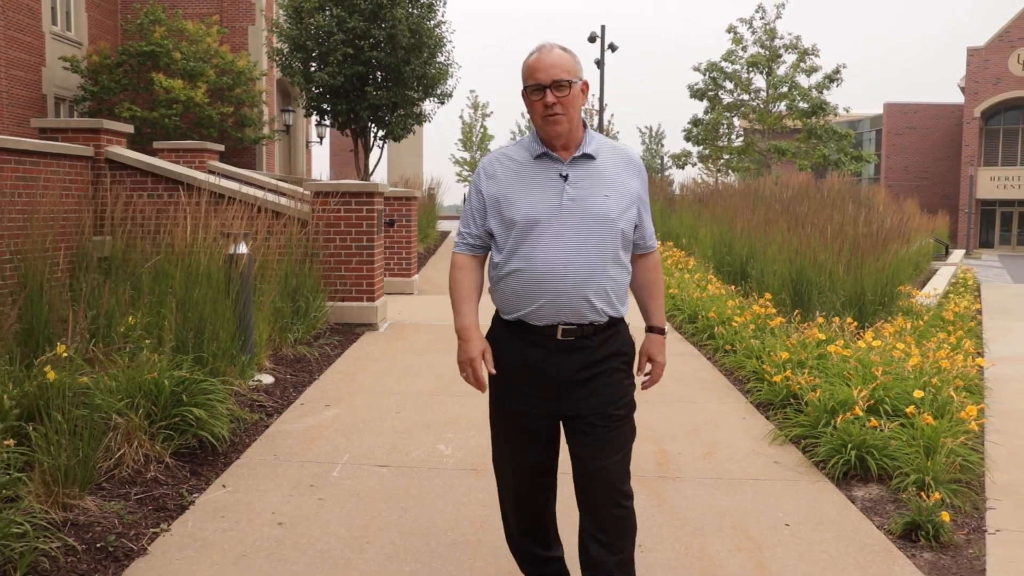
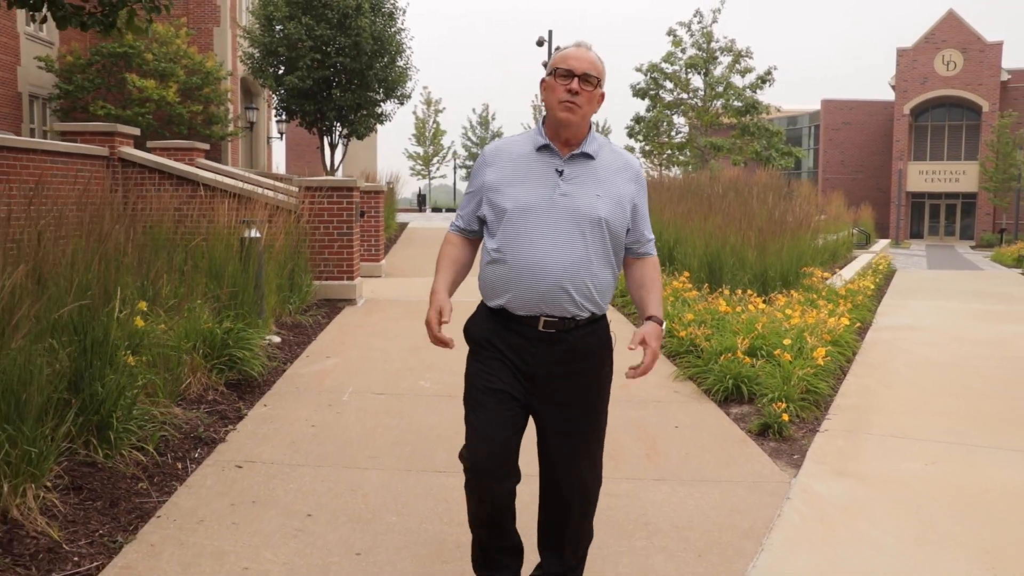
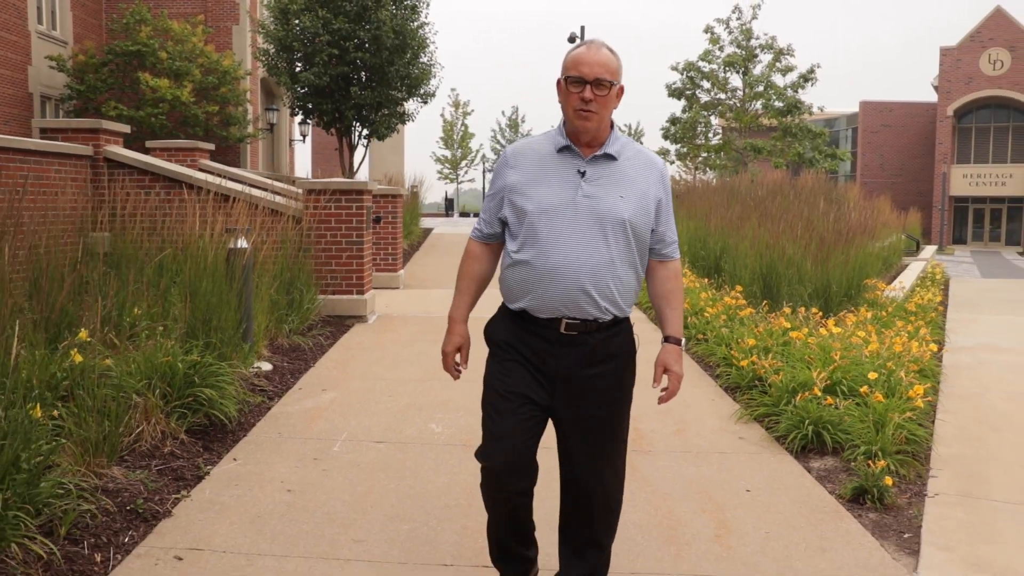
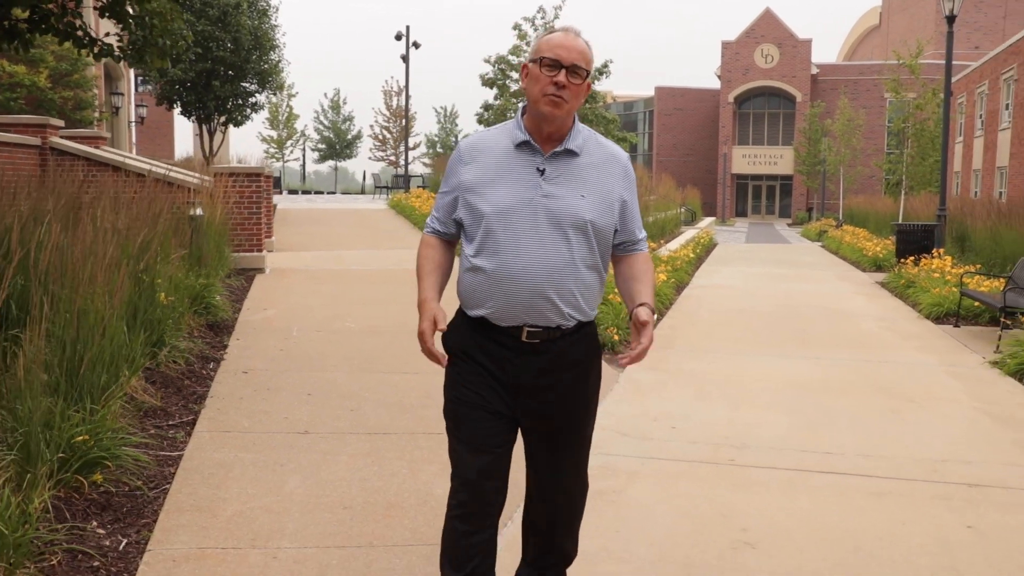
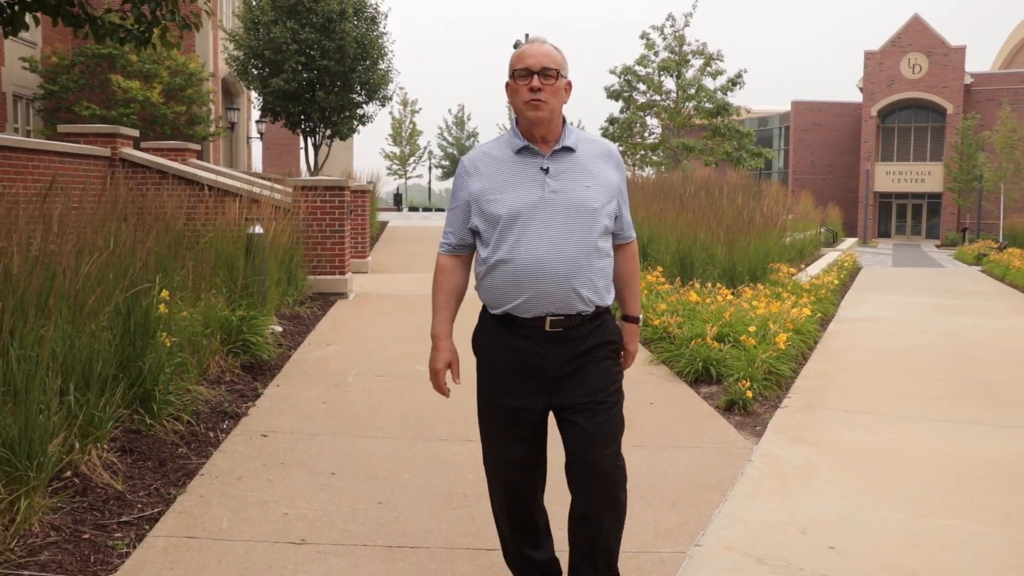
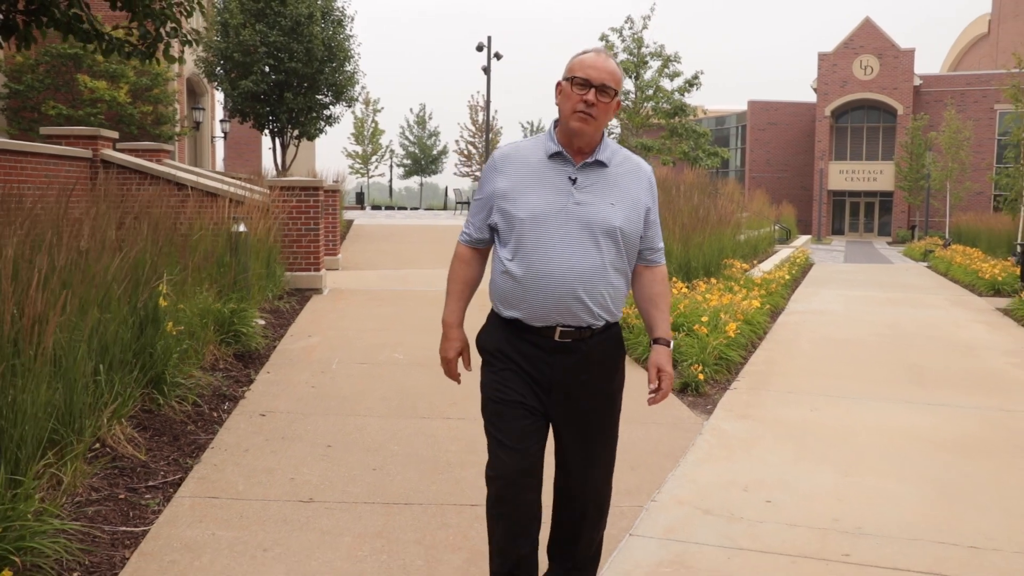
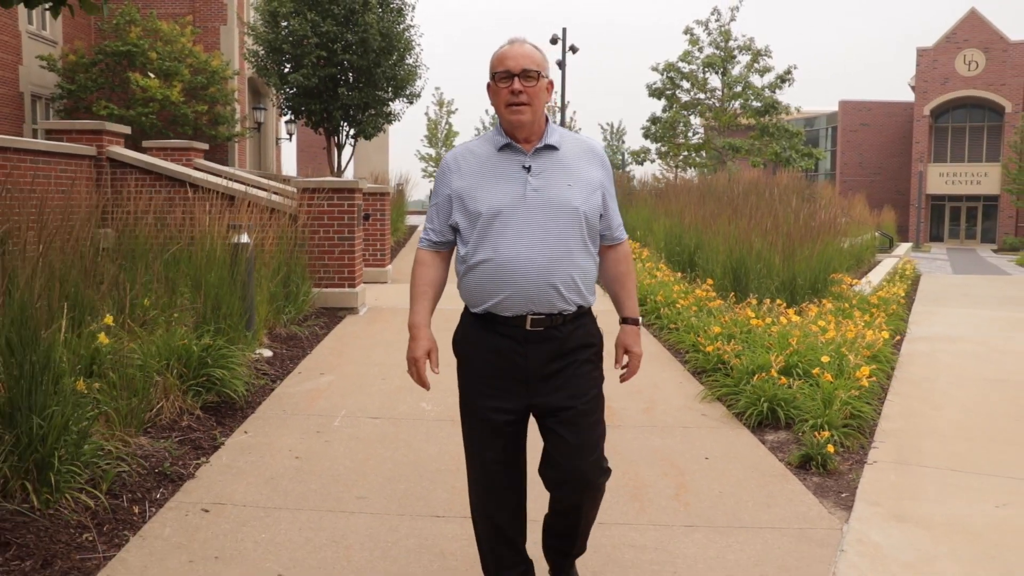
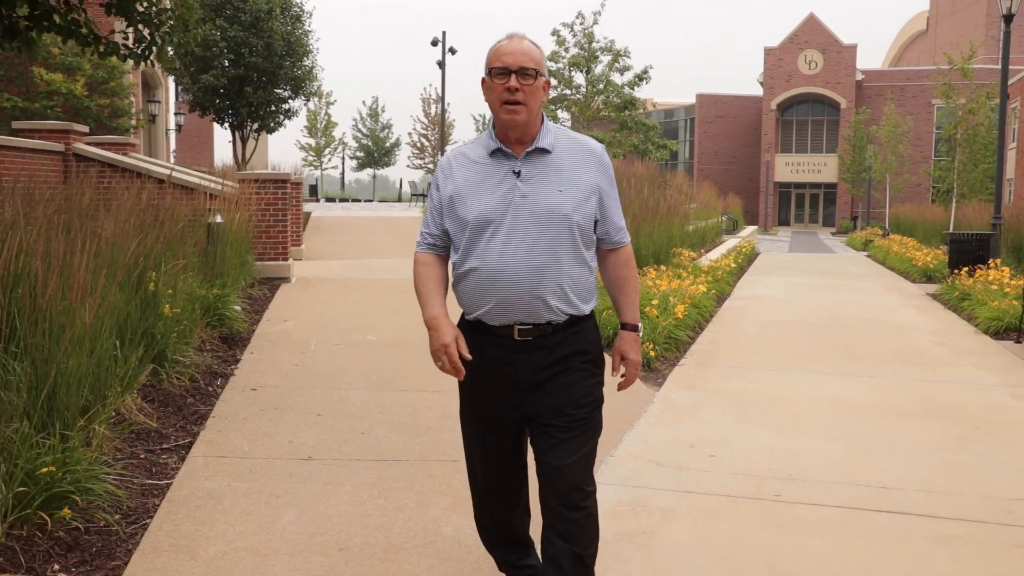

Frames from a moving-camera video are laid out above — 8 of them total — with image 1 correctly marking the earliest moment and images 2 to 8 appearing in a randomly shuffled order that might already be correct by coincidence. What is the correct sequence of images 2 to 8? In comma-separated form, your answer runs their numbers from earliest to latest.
3, 7, 2, 5, 6, 8, 4
